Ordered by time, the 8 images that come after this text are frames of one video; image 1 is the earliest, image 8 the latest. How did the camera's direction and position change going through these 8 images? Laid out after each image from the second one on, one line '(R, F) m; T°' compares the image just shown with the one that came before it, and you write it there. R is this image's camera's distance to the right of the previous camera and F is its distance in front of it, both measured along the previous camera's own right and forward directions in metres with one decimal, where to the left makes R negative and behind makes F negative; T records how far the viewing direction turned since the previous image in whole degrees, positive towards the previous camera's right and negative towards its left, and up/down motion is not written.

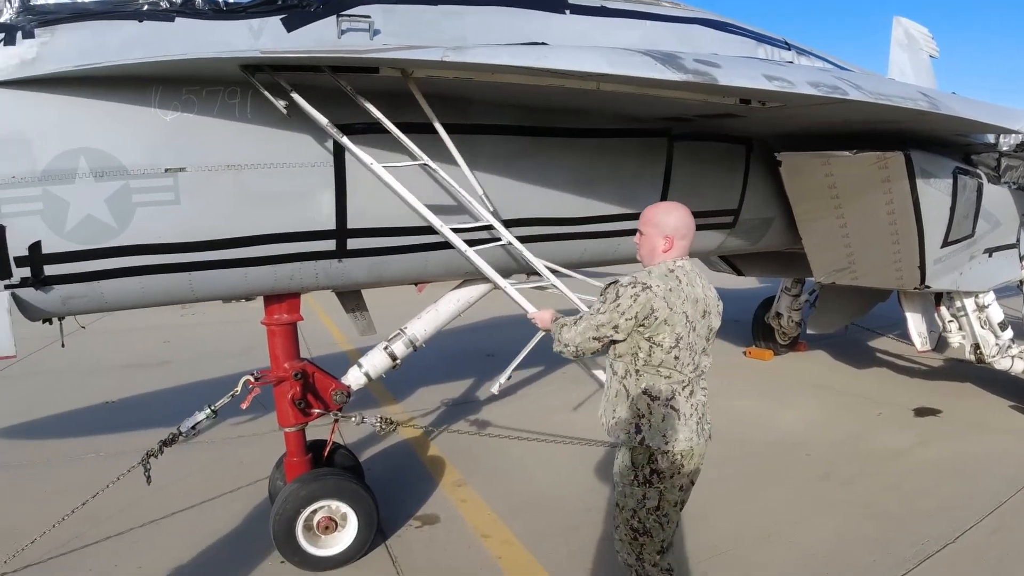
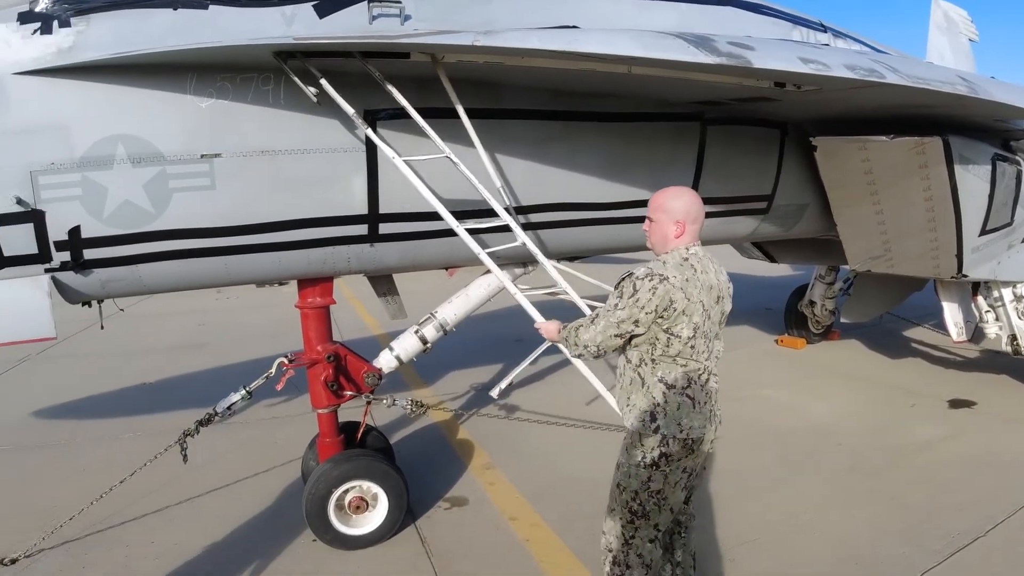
(0.0, 0.0) m; -2°
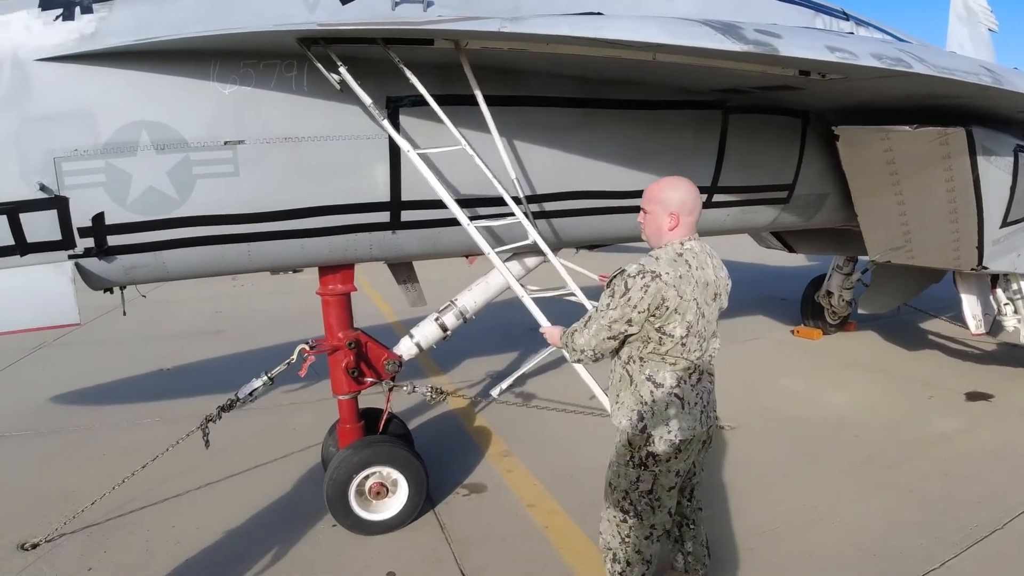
(-0.1, 0.0) m; 0°
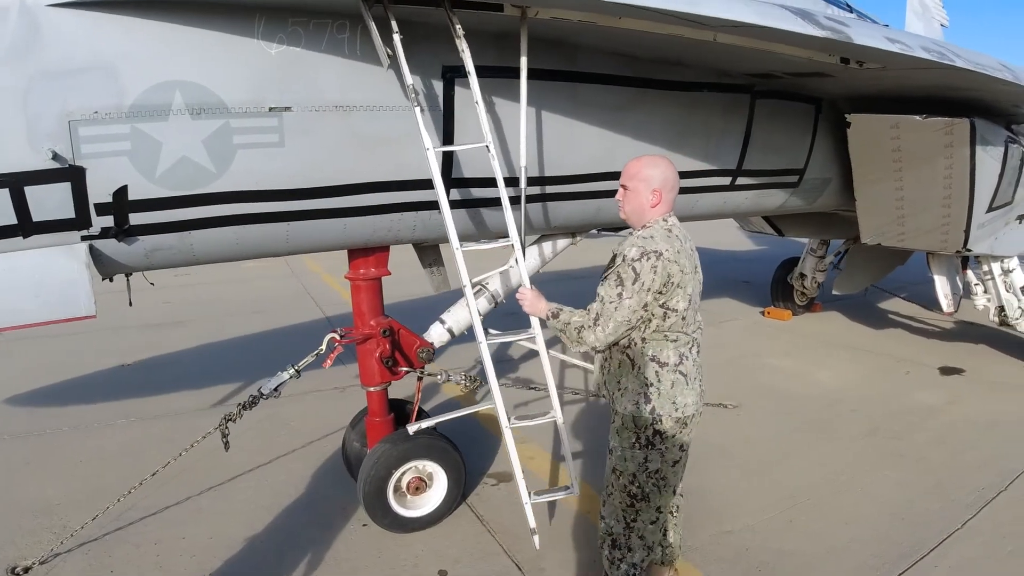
(-0.7, +0.2) m; +9°
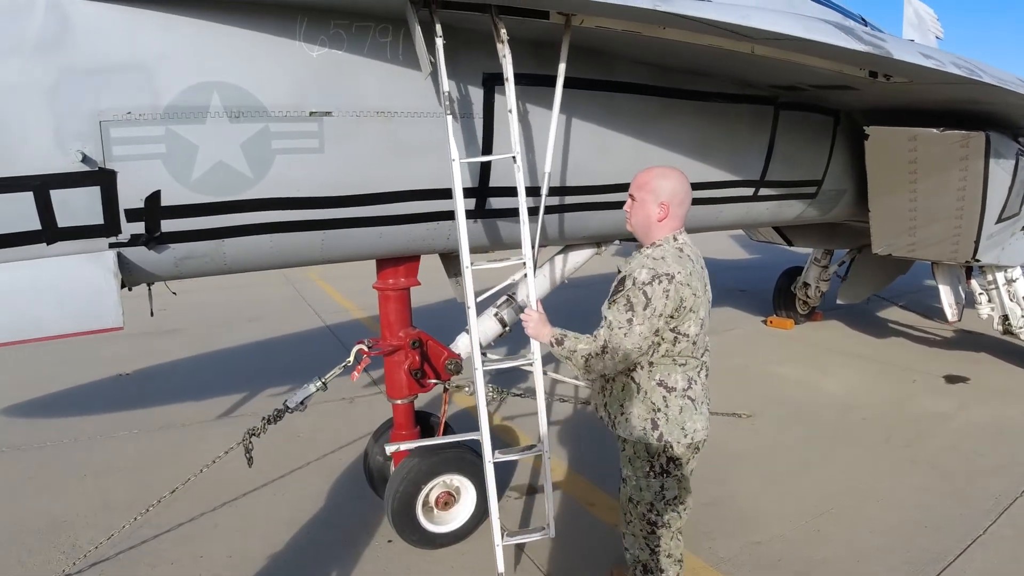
(-0.3, +0.1) m; +2°
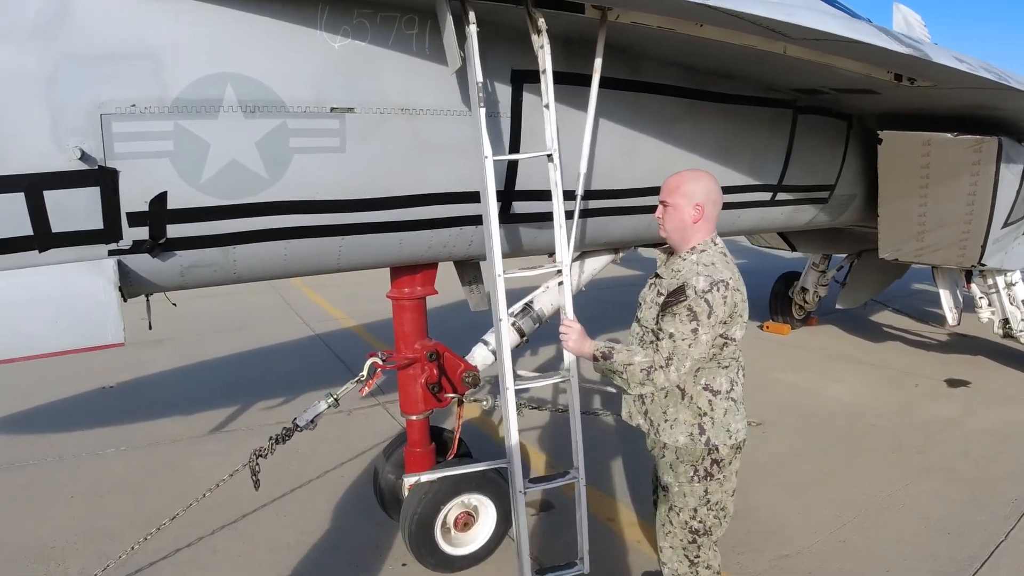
(-0.3, +0.2) m; +3°
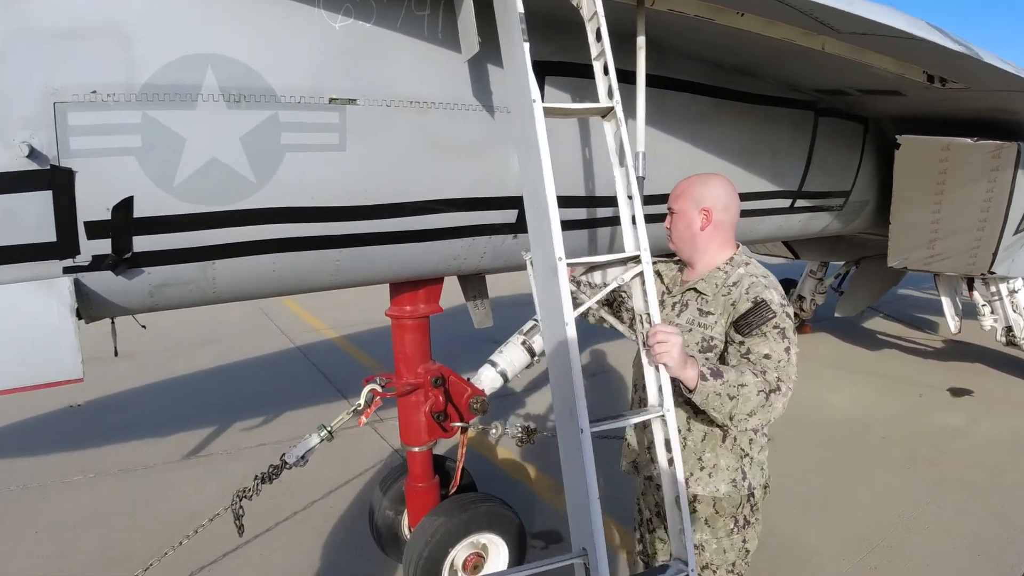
(-0.2, +0.3) m; +3°
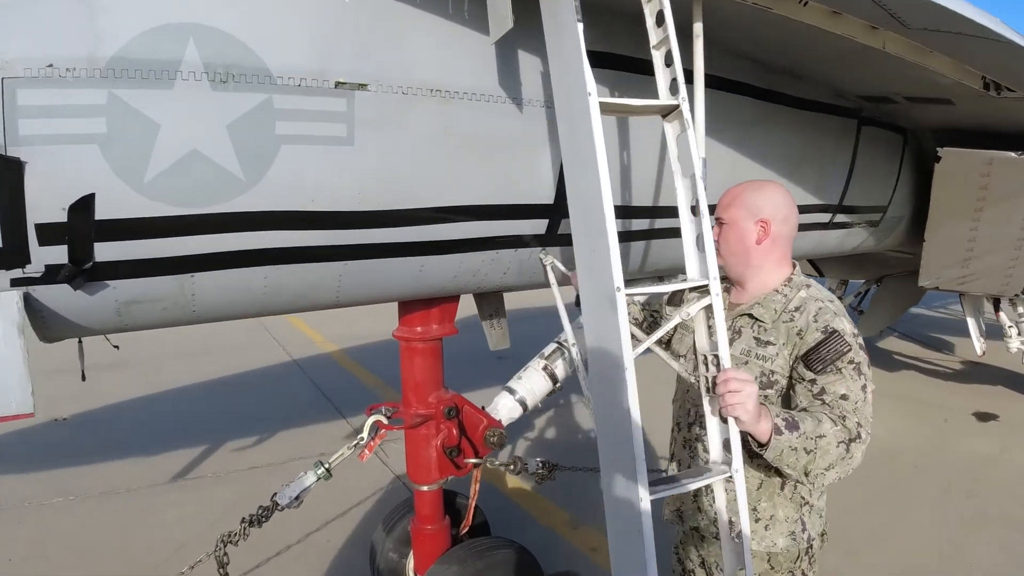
(-0.1, +0.3) m; +1°
